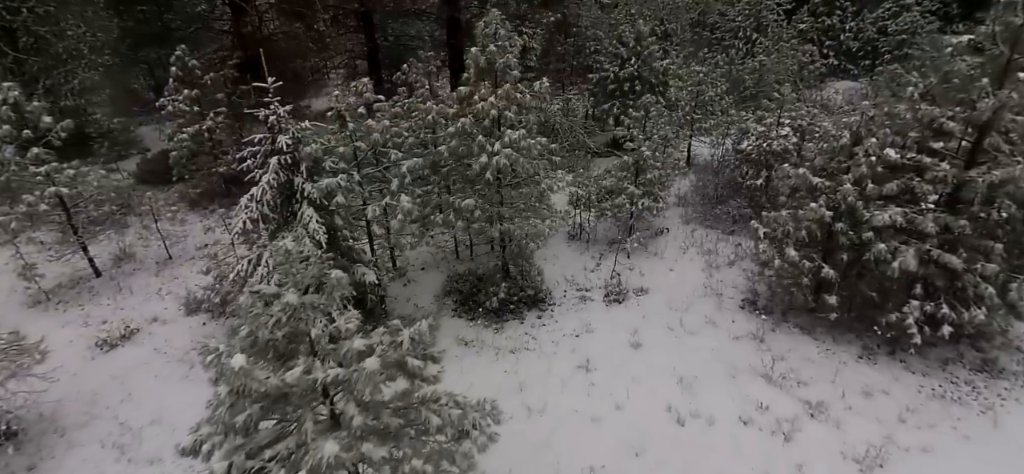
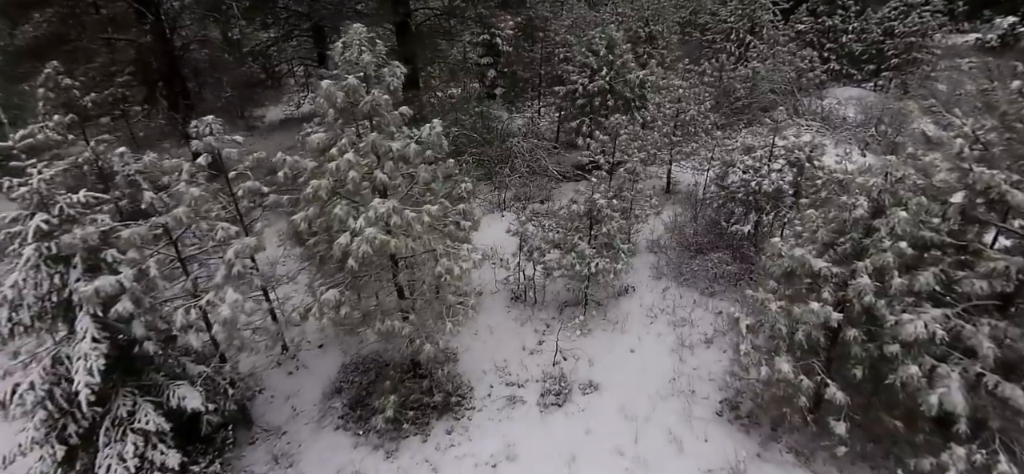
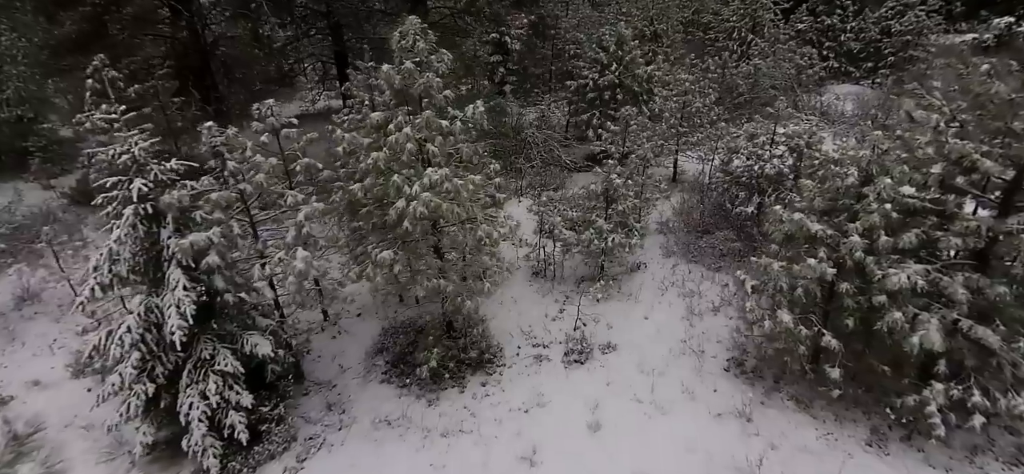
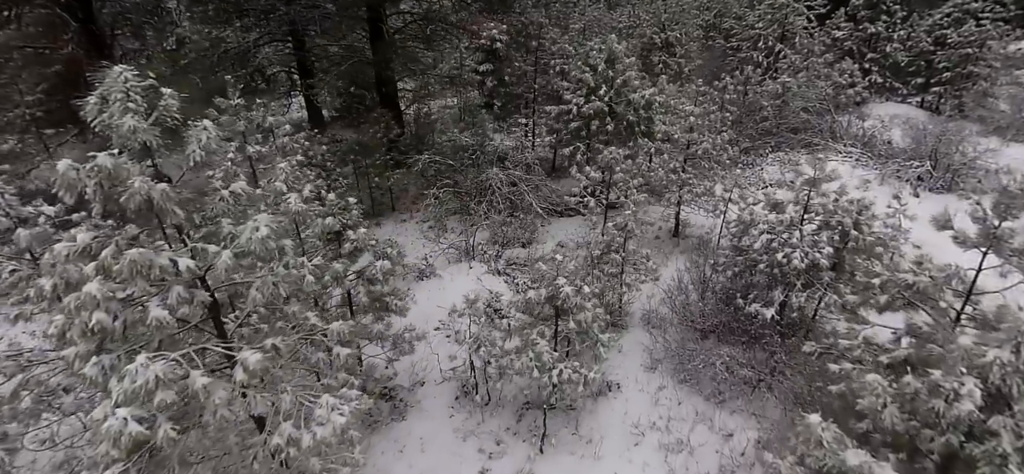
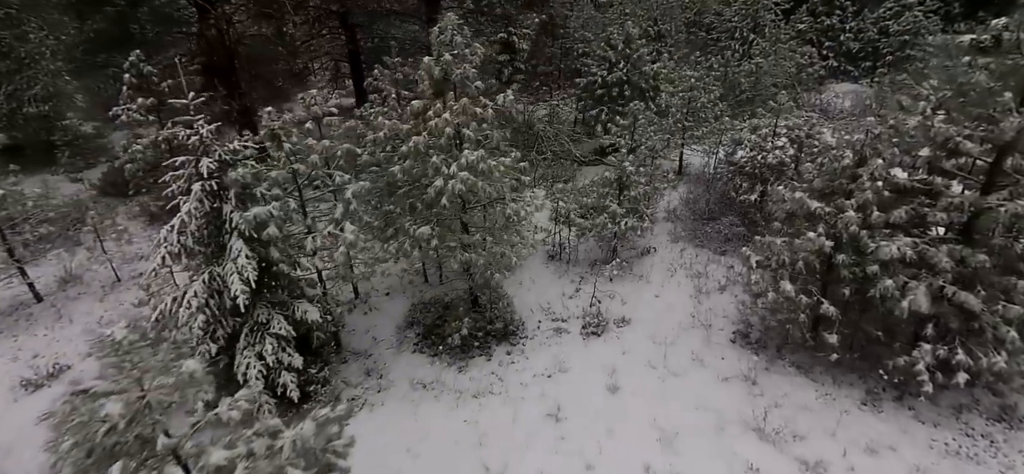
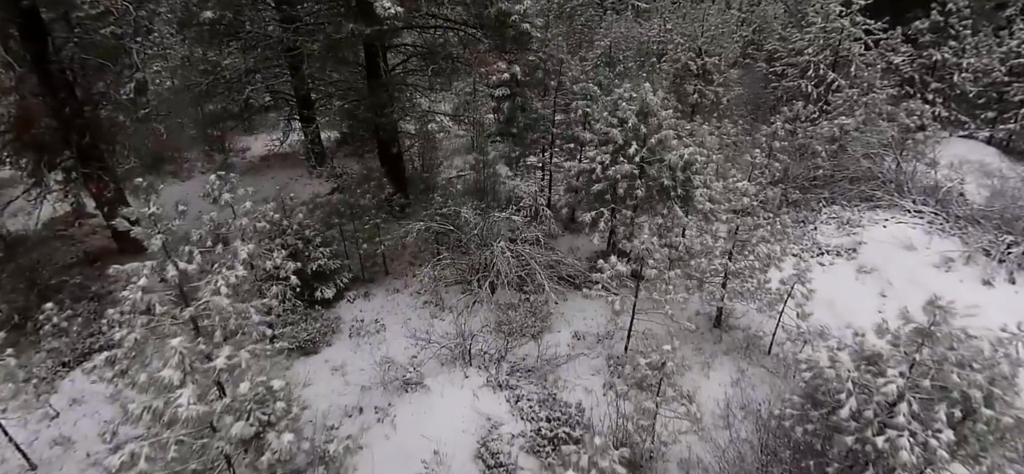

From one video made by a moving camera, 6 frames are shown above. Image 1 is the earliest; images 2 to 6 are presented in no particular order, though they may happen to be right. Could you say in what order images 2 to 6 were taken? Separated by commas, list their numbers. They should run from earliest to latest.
5, 3, 2, 4, 6
